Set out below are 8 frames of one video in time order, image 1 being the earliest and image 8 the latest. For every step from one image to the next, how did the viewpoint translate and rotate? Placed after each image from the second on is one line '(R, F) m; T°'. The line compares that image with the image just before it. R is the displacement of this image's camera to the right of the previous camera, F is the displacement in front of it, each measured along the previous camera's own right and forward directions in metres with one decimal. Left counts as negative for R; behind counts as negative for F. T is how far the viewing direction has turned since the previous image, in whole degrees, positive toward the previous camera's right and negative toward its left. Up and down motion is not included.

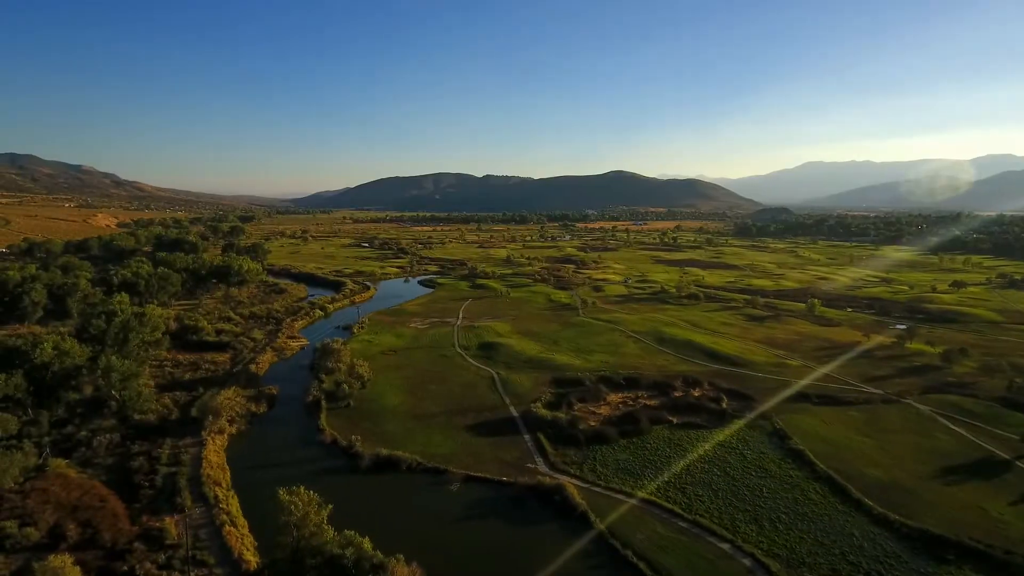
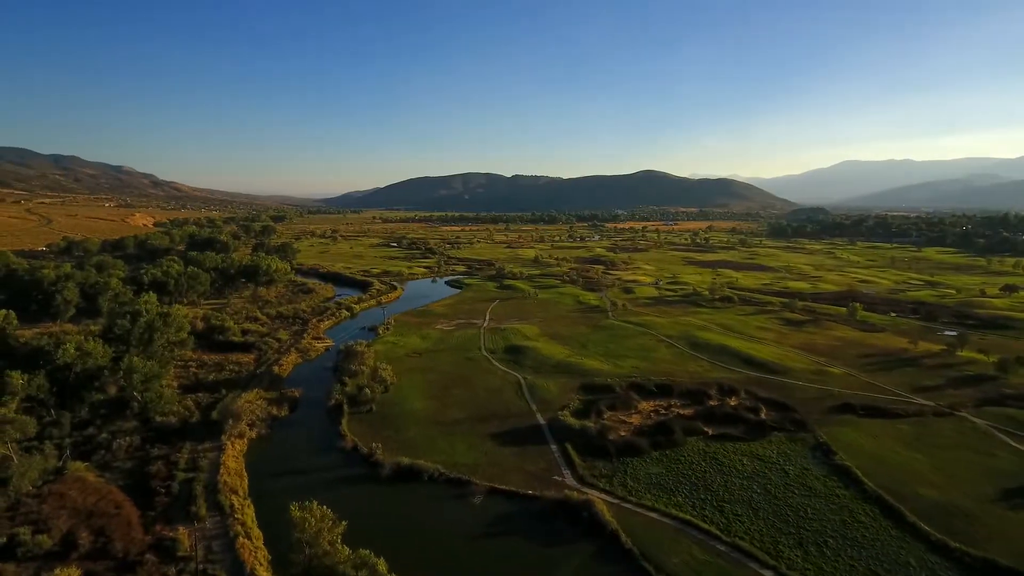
(0.0, +1.5) m; -3°
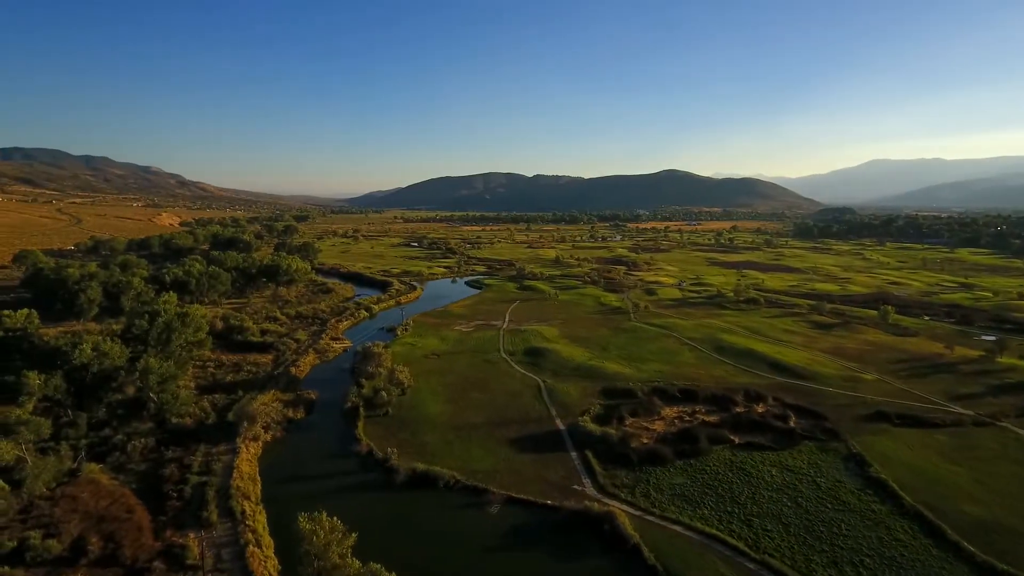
(+0.1, +1.0) m; -2°
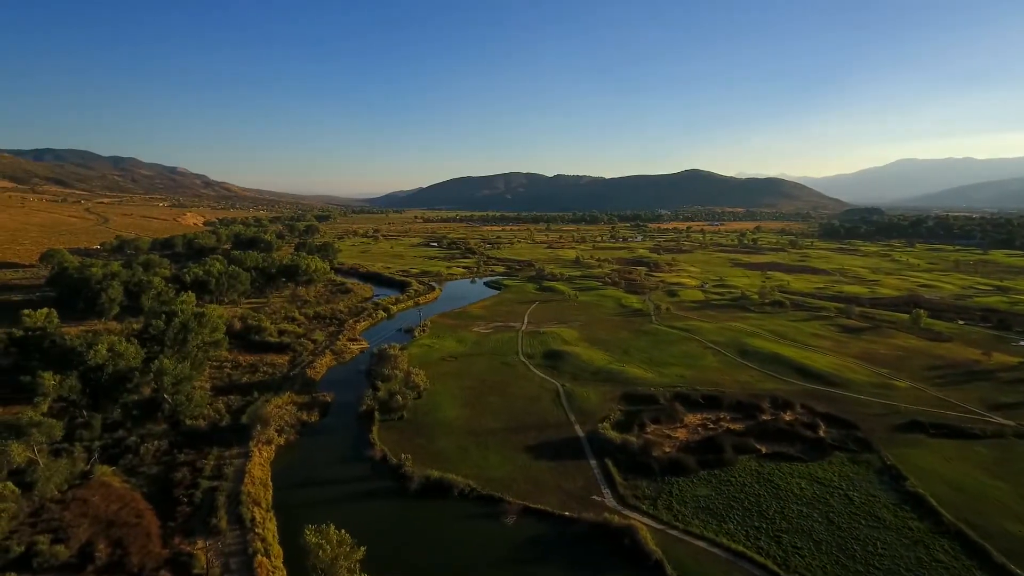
(+0.1, +1.0) m; -2°
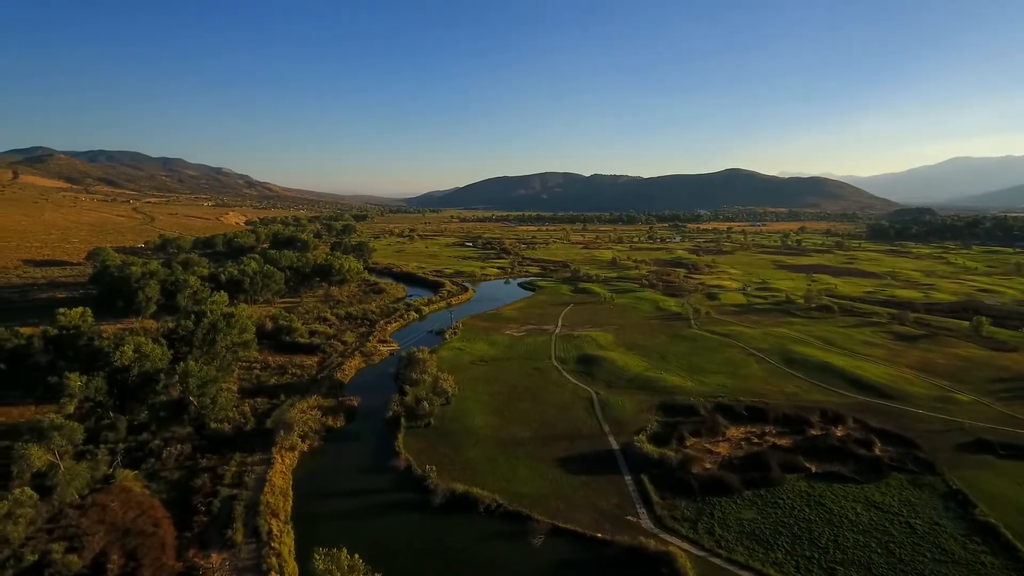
(+0.2, +1.7) m; -3°
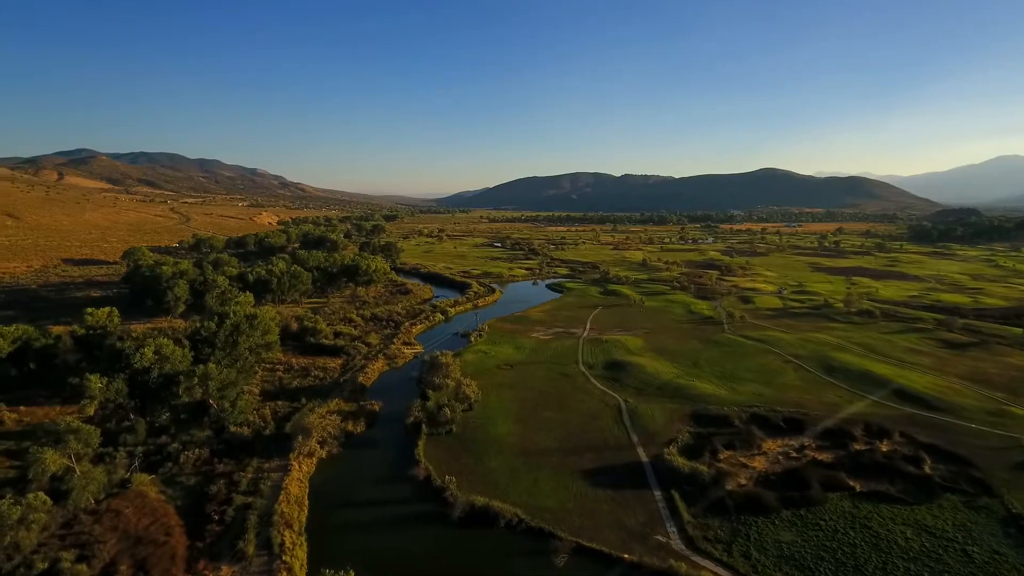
(+0.2, +1.3) m; -3°
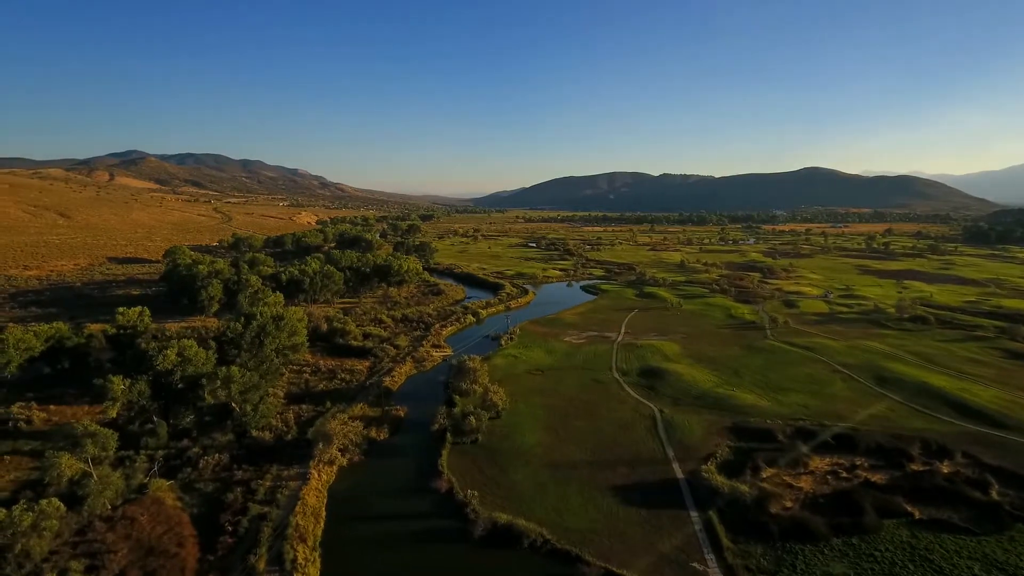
(+0.4, +1.6) m; -3°
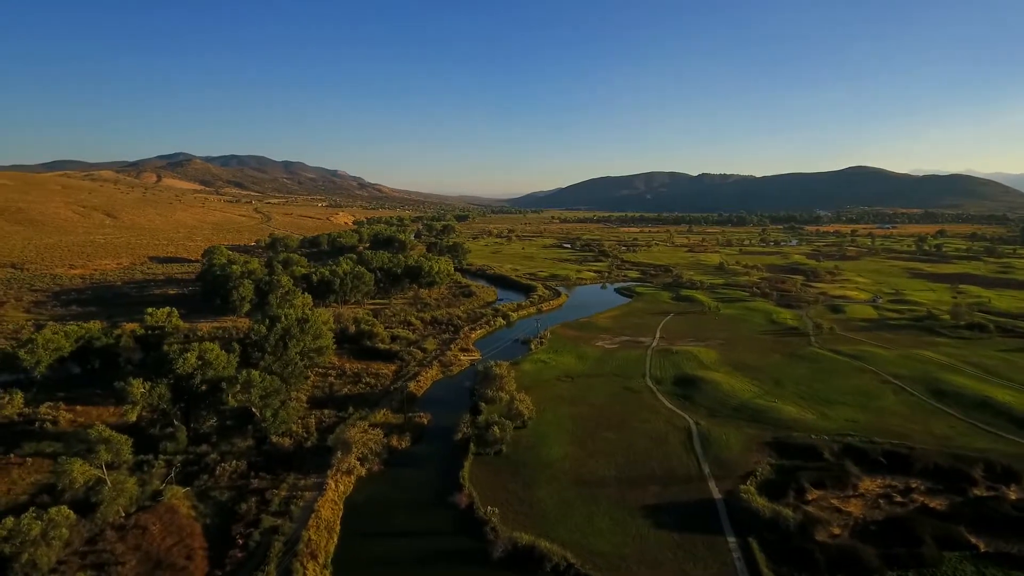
(+0.5, +1.6) m; -3°
